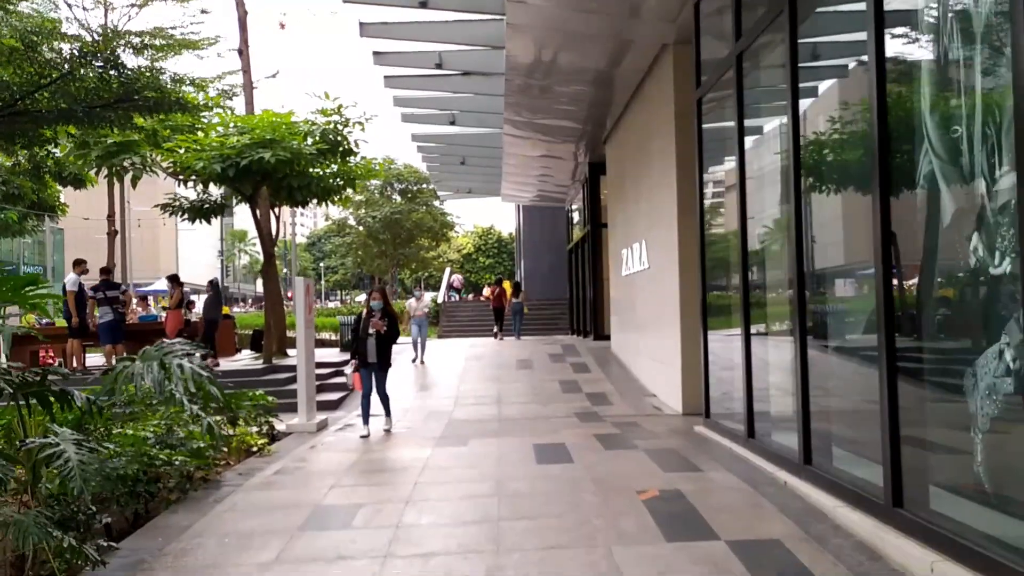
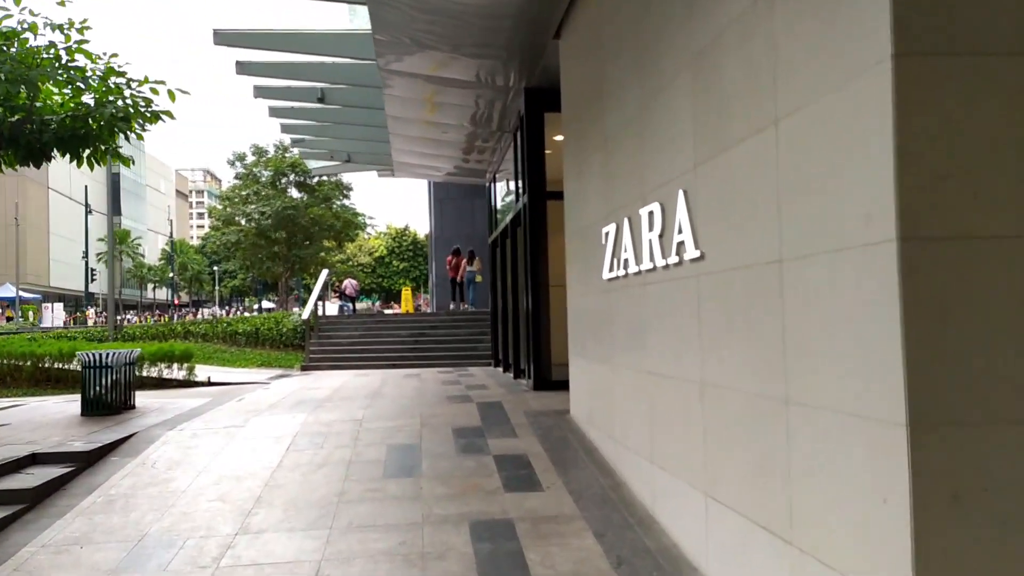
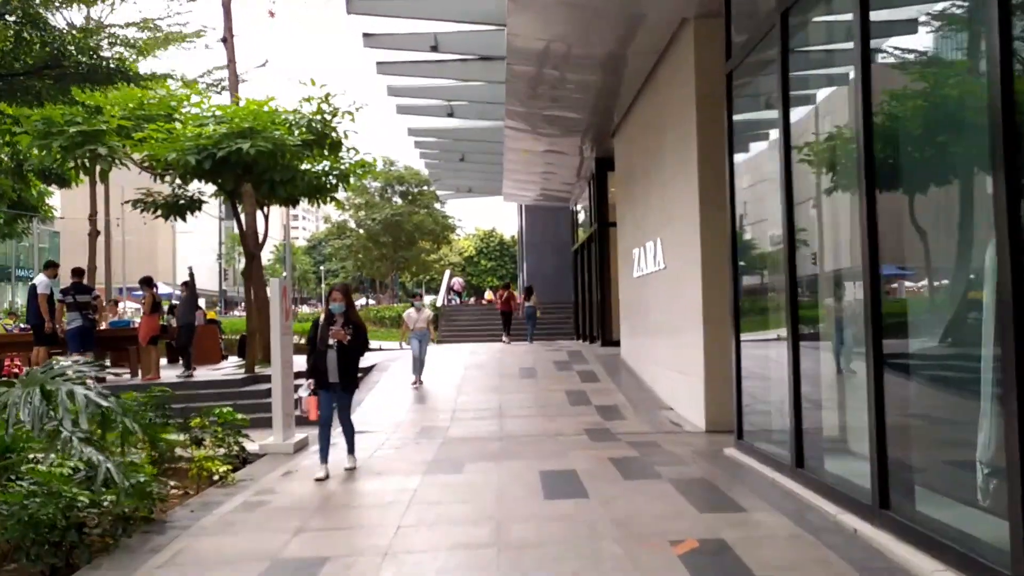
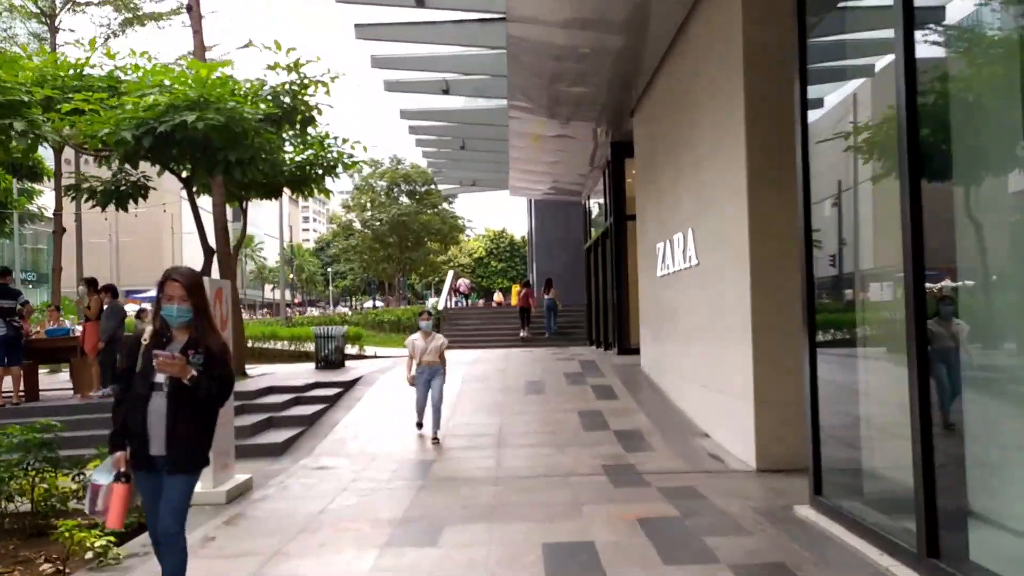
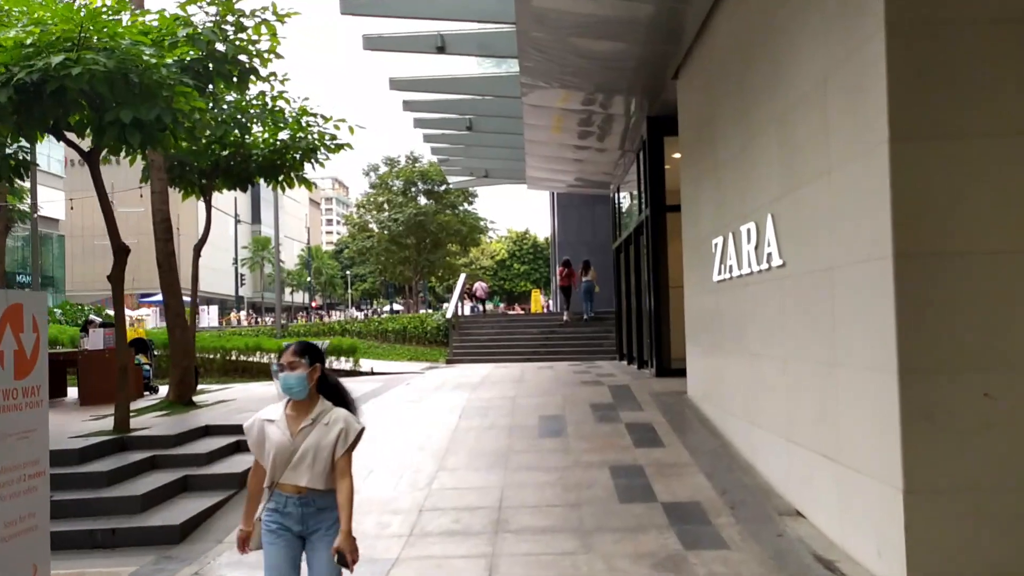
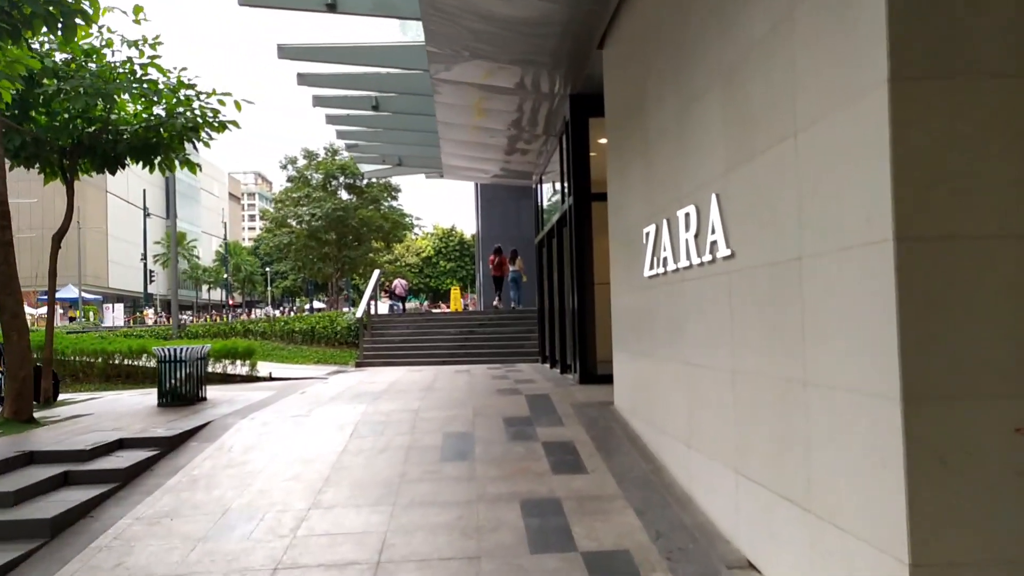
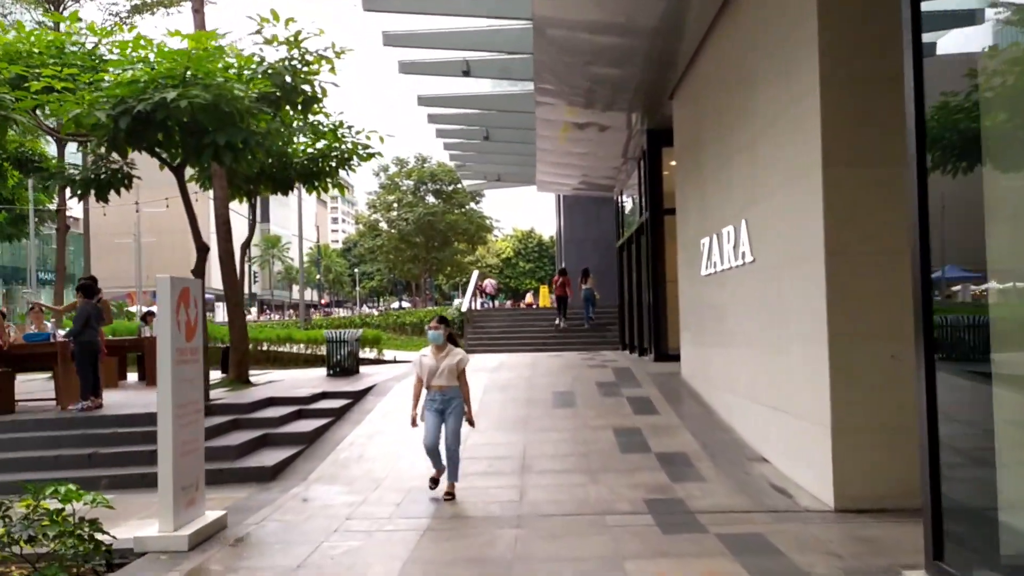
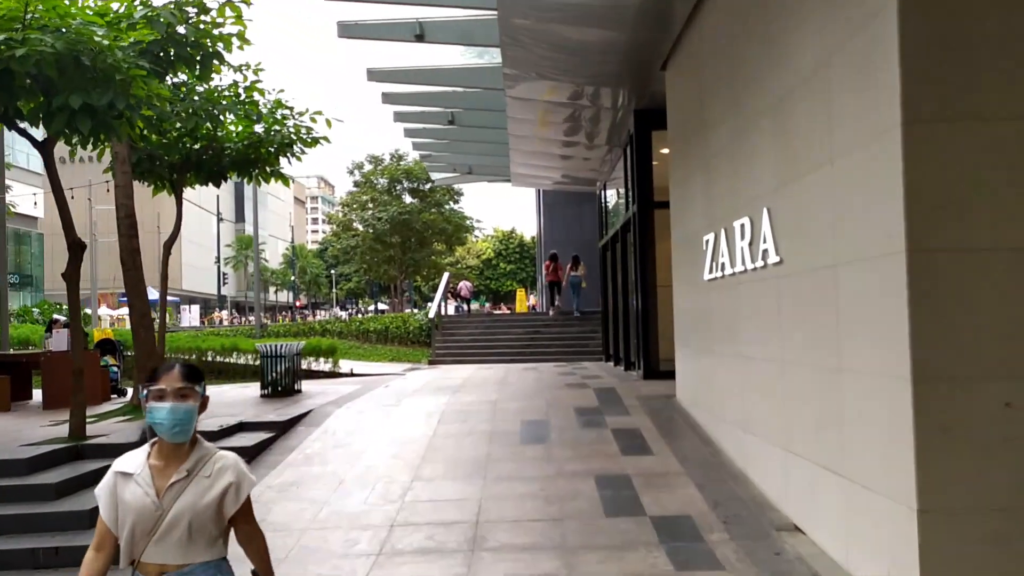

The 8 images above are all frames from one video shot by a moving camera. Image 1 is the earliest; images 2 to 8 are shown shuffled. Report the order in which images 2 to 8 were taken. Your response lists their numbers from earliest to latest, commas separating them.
3, 4, 7, 5, 8, 6, 2
